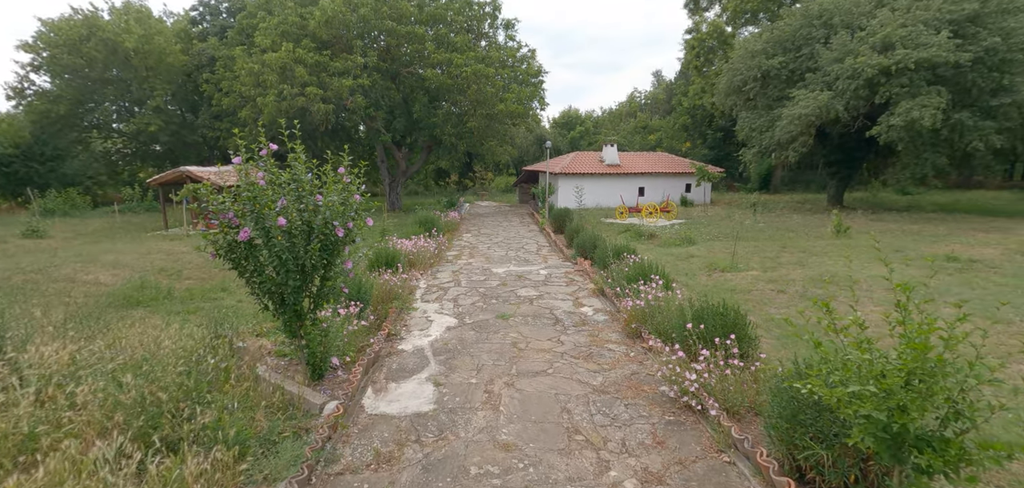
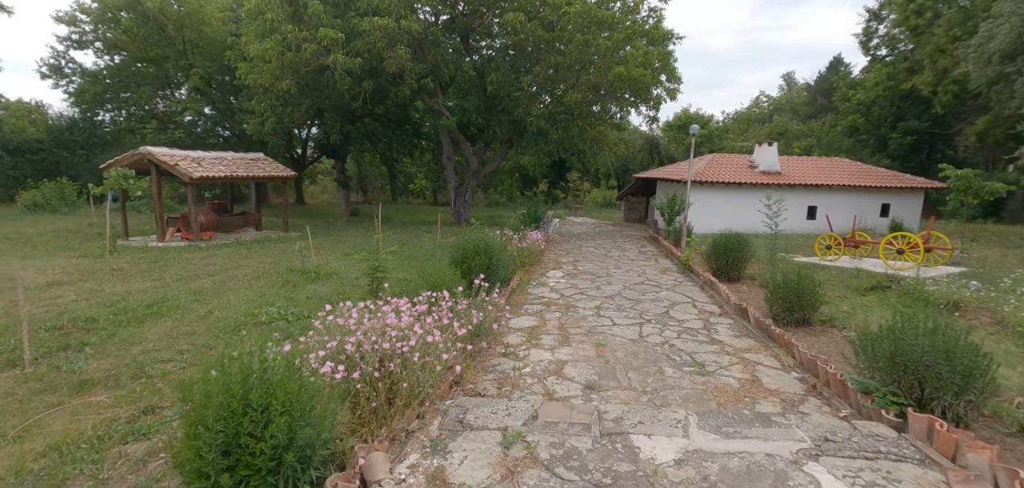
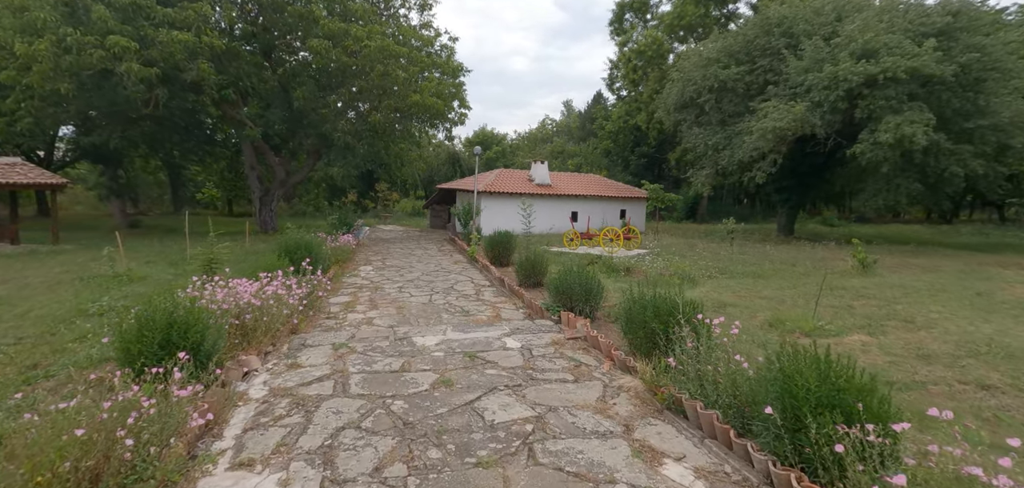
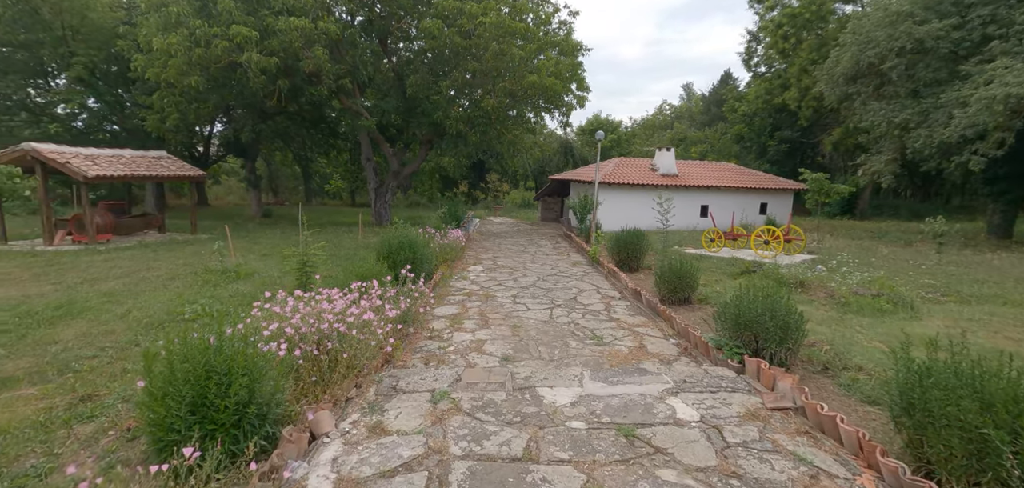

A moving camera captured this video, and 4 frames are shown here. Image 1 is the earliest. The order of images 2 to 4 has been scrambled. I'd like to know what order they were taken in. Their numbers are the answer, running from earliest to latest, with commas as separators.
3, 4, 2
